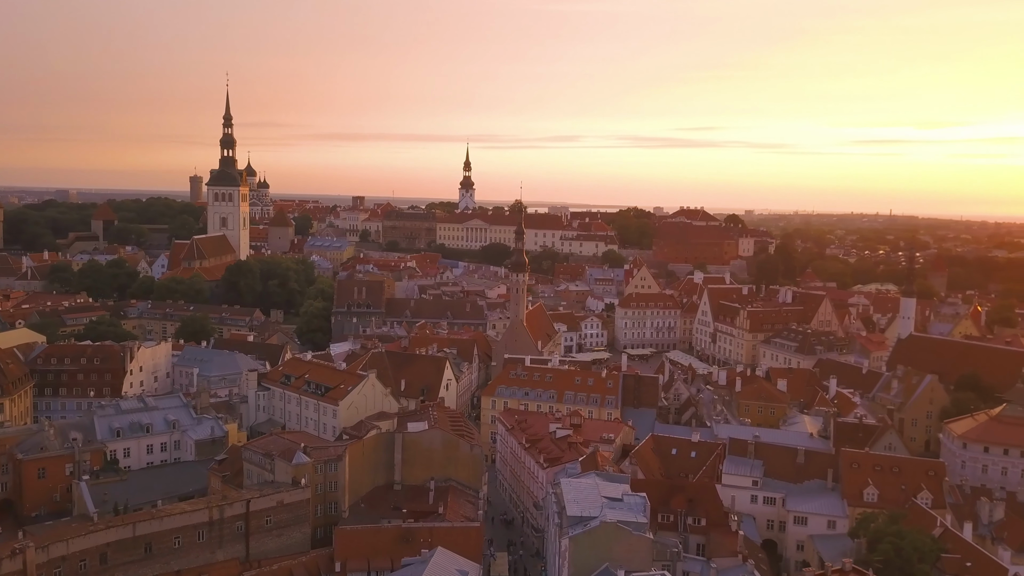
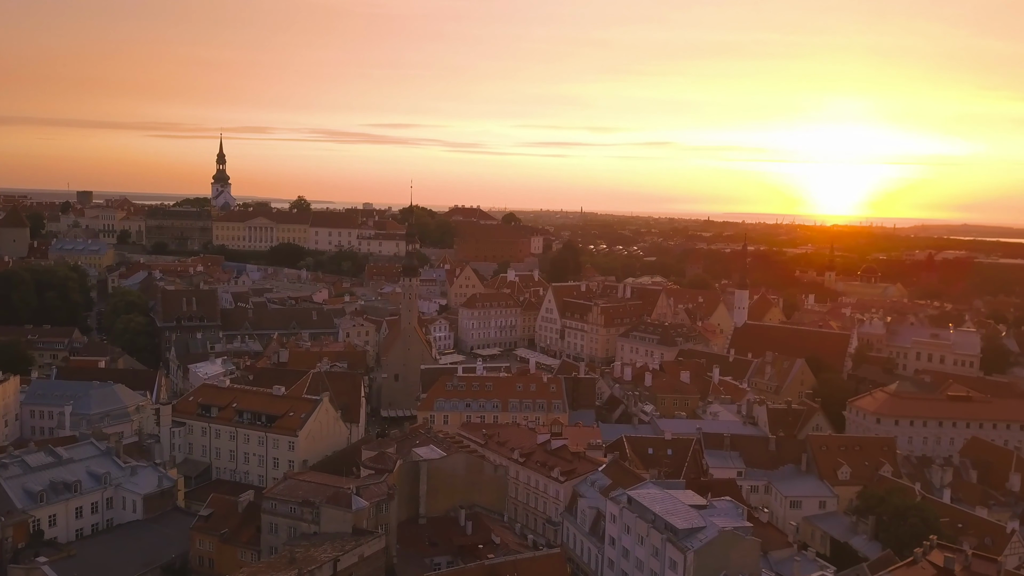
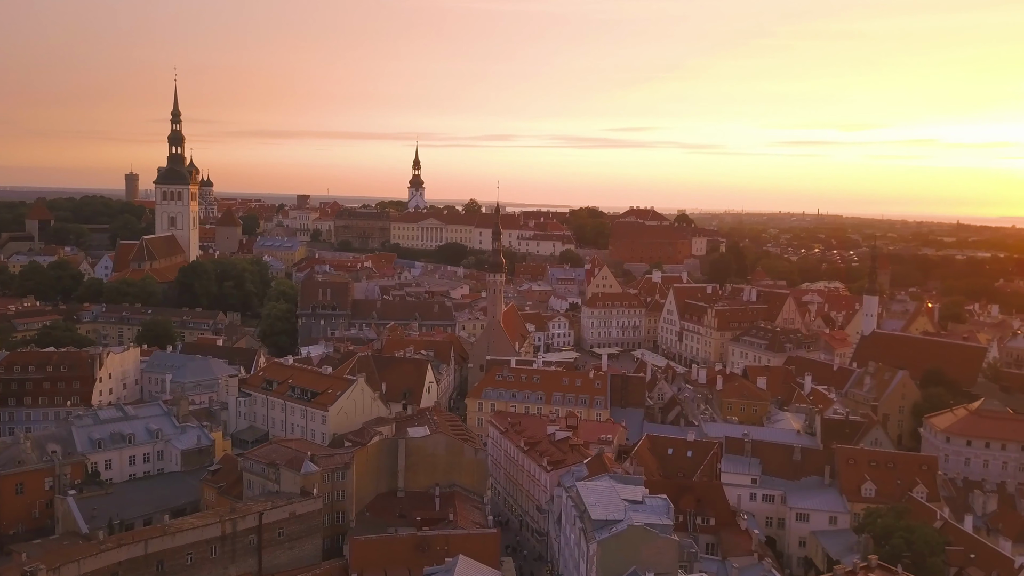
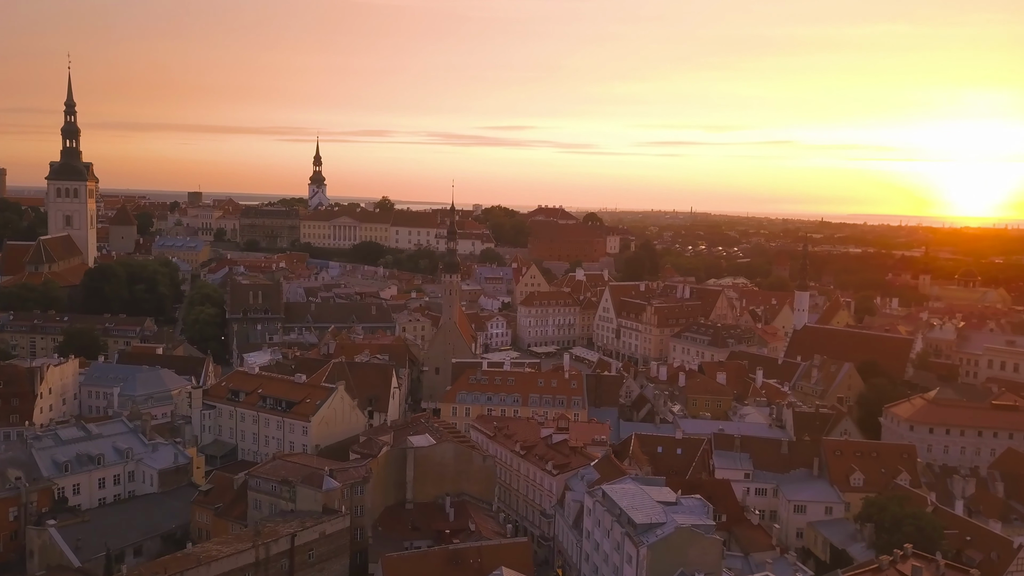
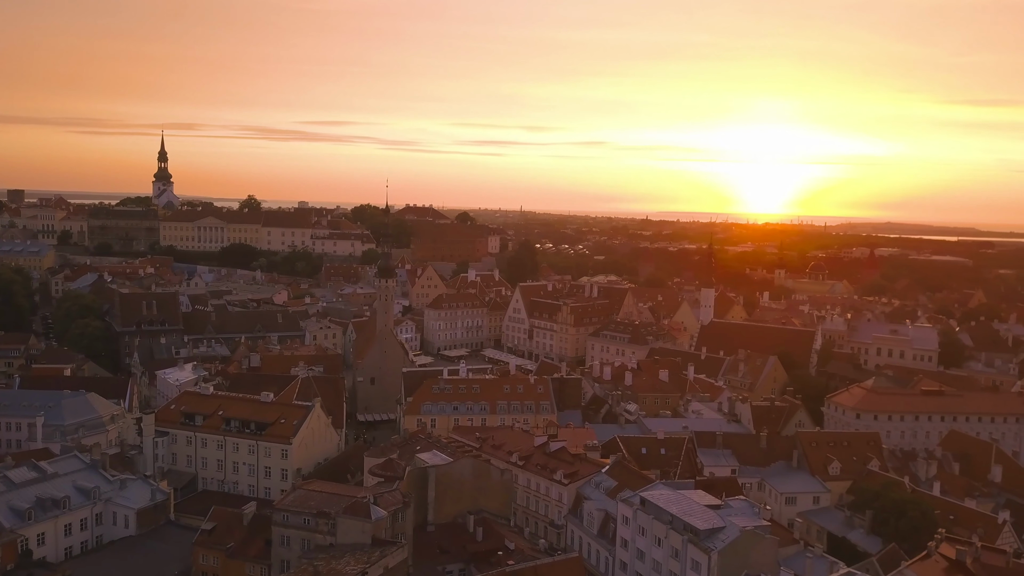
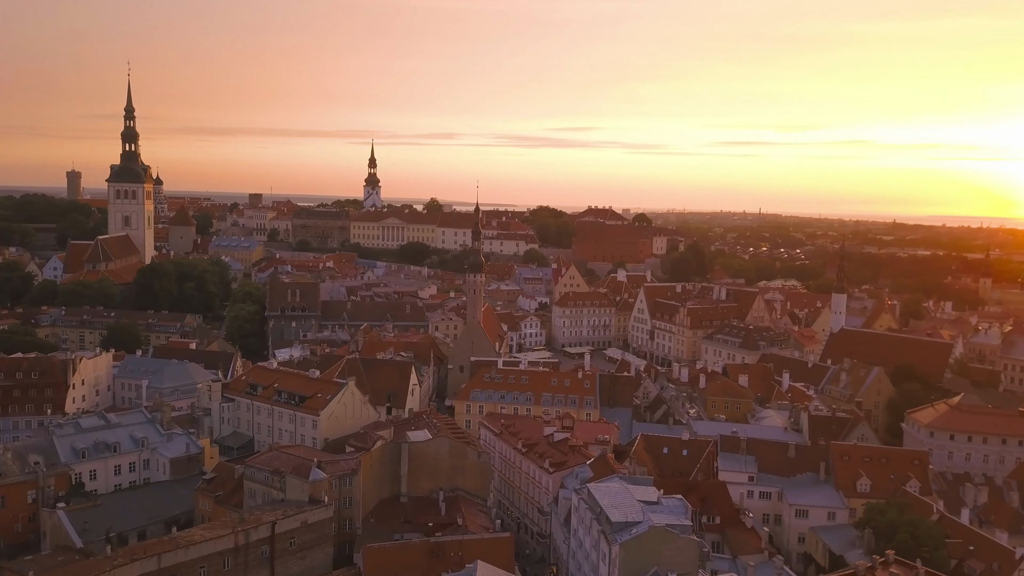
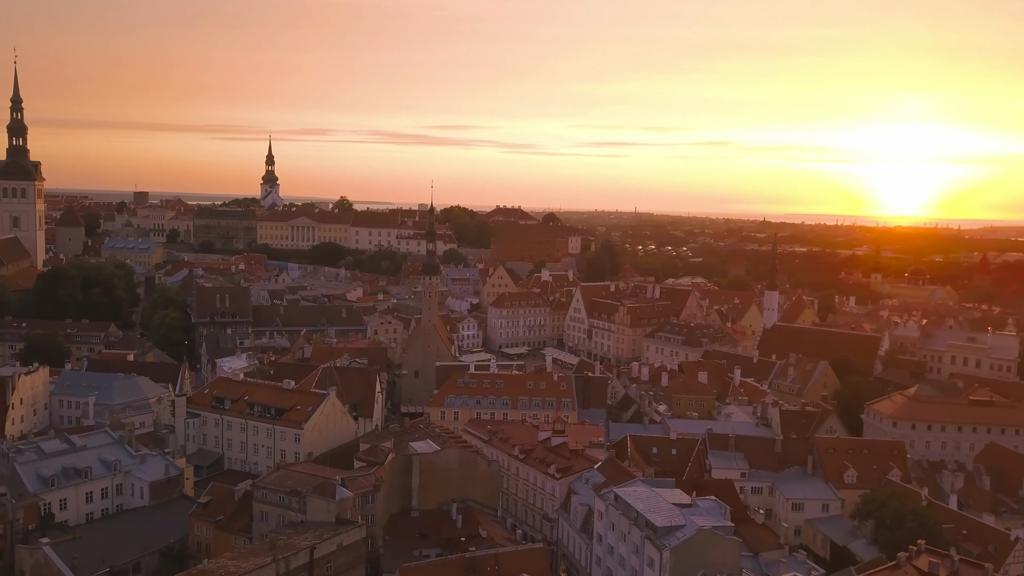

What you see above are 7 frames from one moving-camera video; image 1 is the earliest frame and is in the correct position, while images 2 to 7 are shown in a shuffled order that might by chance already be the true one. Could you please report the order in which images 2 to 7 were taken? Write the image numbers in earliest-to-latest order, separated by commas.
3, 6, 4, 7, 2, 5
